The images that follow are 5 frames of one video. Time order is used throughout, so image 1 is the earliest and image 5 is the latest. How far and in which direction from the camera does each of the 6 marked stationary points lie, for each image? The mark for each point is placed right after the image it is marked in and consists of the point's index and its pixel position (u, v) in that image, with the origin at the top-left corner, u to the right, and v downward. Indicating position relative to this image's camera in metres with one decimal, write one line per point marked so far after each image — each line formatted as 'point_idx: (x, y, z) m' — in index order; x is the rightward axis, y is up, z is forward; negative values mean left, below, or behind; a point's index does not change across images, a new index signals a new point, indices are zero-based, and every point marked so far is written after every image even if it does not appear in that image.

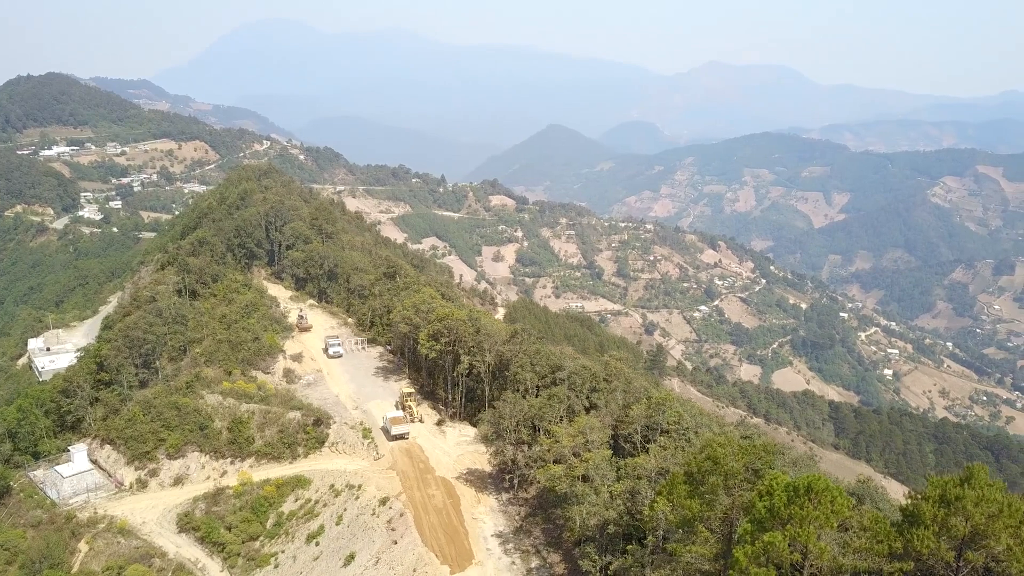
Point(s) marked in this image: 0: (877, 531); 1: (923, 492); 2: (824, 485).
0: (+5.3, -3.3, +11.3) m
1: (+5.8, -2.8, +11.1) m
2: (+4.5, -2.8, +11.3) m
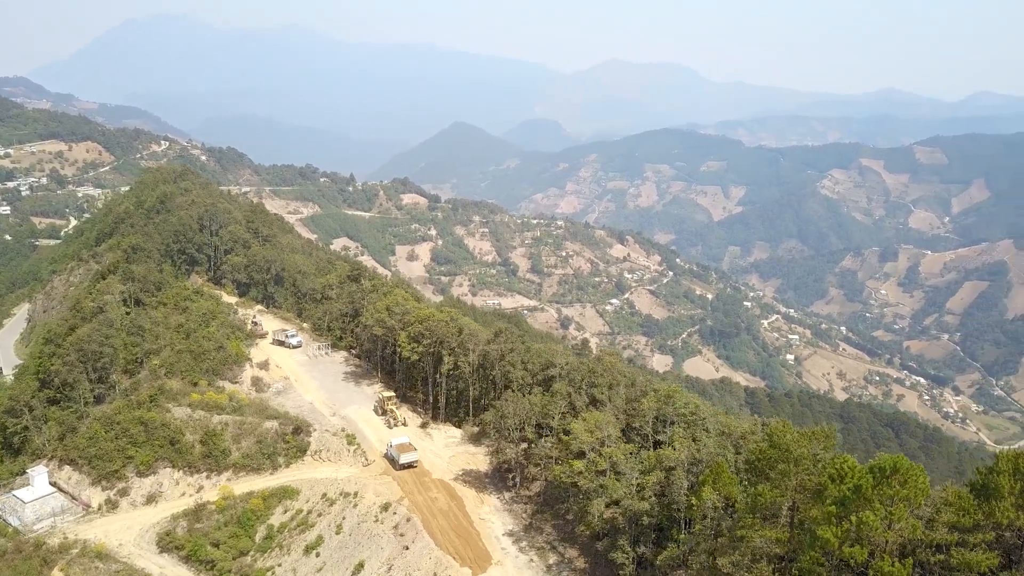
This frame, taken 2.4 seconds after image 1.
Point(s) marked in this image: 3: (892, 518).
0: (+6.7, -3.2, +12.1) m
1: (+7.2, -2.6, +12.0) m
2: (+5.8, -2.6, +12.0) m
3: (+5.4, -3.2, +11.6) m
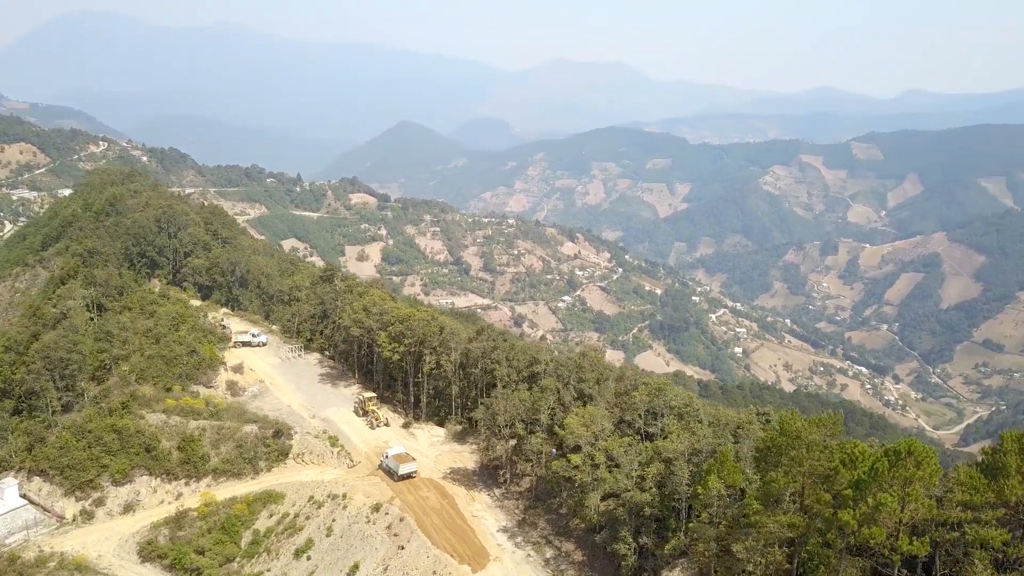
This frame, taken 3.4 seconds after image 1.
0: (+7.1, -3.0, +12.6) m
1: (+7.6, -2.4, +12.6) m
2: (+6.2, -2.5, +12.5) m
3: (+5.9, -3.1, +12.1) m
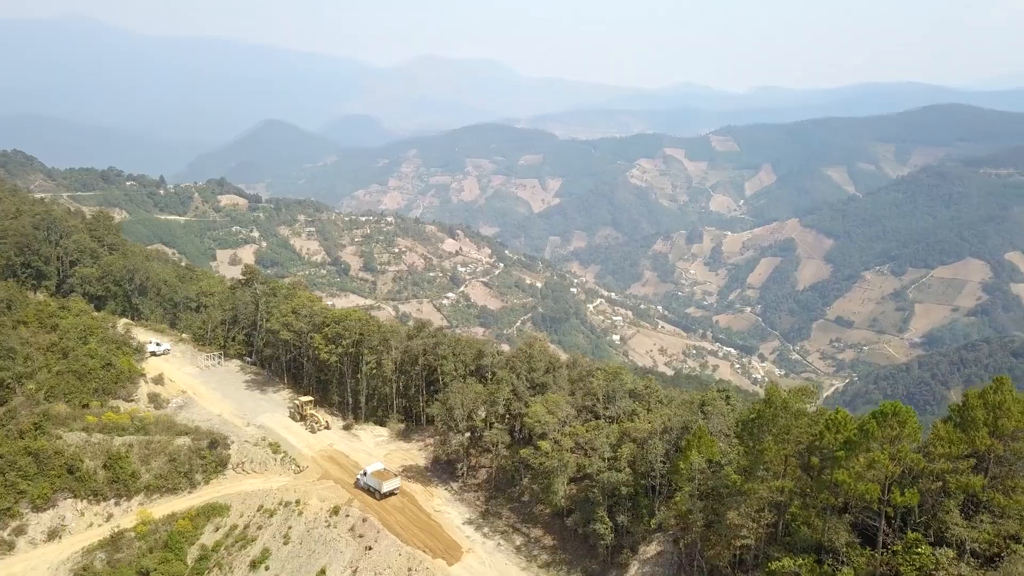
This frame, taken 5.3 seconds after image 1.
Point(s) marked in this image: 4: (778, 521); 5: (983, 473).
0: (+7.4, -2.6, +14.1) m
1: (+7.8, -2.0, +14.0) m
2: (+6.5, -2.1, +13.8) m
3: (+6.3, -2.7, +13.3) m
4: (+5.1, -4.4, +15.5) m
5: (+7.9, -3.1, +13.8) m
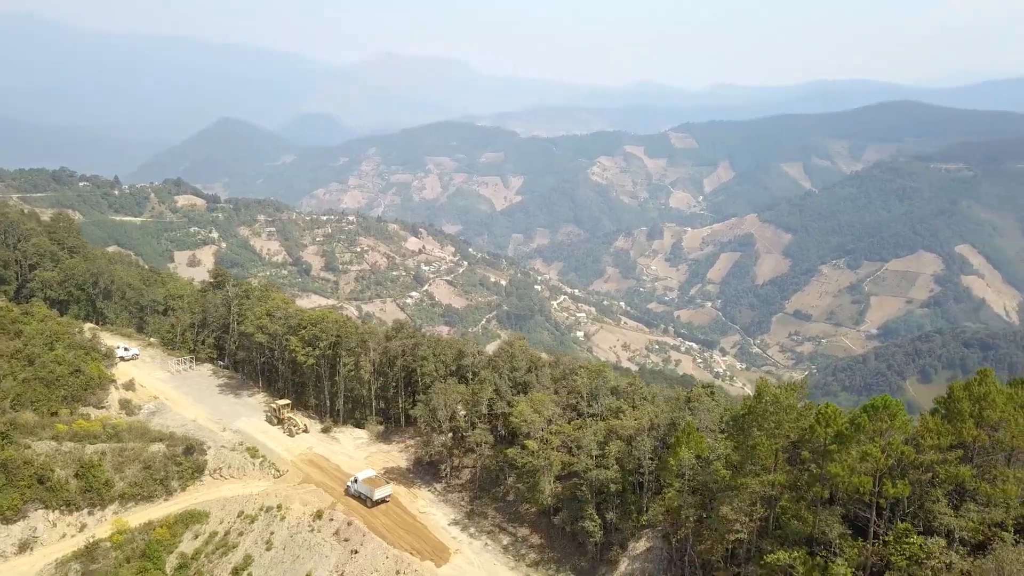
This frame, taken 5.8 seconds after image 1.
0: (+7.3, -2.5, +14.4) m
1: (+7.8, -1.9, +14.4) m
2: (+6.5, -2.0, +14.1) m
3: (+6.2, -2.6, +13.6) m
4: (+5.0, -4.4, +15.8) m
5: (+7.9, -3.1, +14.1) m
